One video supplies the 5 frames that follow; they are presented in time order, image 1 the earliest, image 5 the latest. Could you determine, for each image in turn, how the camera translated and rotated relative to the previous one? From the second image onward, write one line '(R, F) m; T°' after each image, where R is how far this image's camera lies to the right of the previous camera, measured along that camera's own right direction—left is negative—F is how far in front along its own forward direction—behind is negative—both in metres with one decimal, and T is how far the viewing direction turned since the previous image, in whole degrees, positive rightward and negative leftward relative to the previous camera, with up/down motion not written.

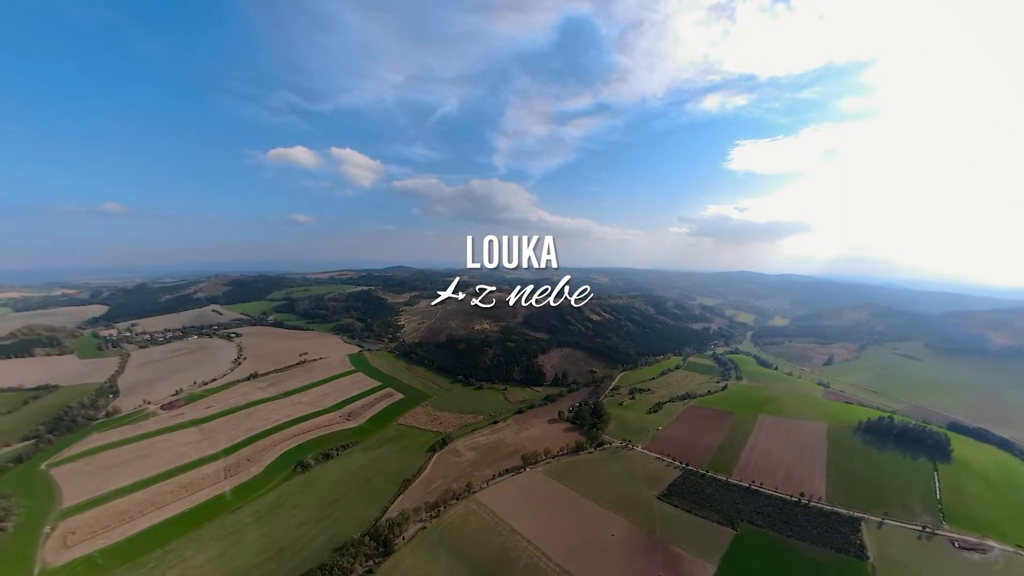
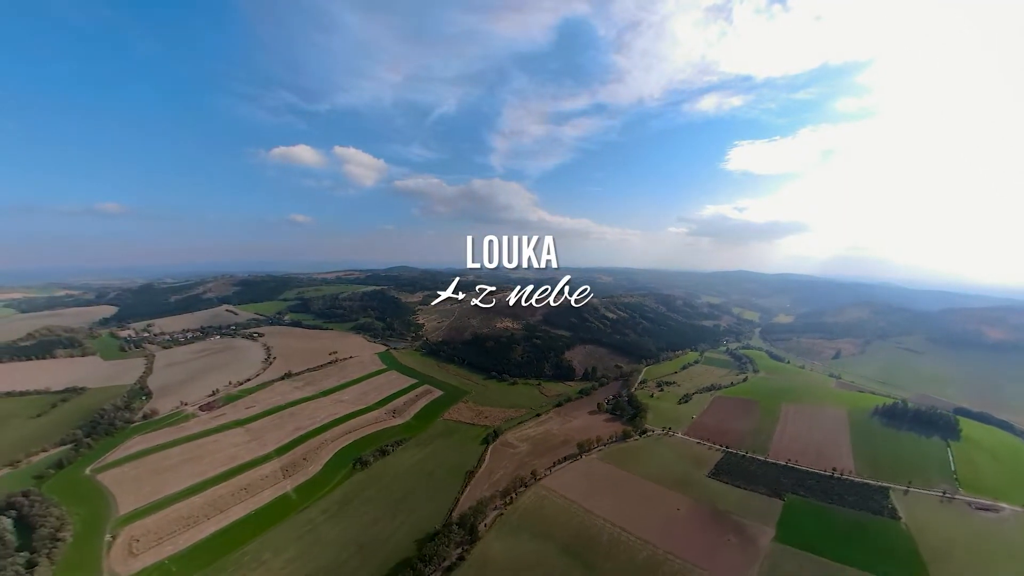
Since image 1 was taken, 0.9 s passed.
(-5.0, -2.9) m; +1°
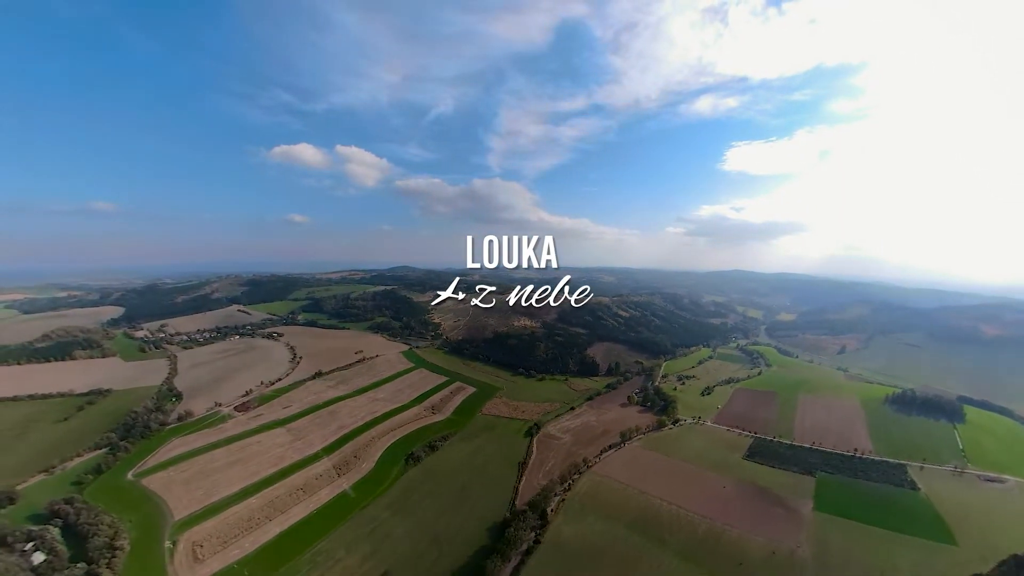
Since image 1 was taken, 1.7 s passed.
(-4.6, -2.7) m; +1°
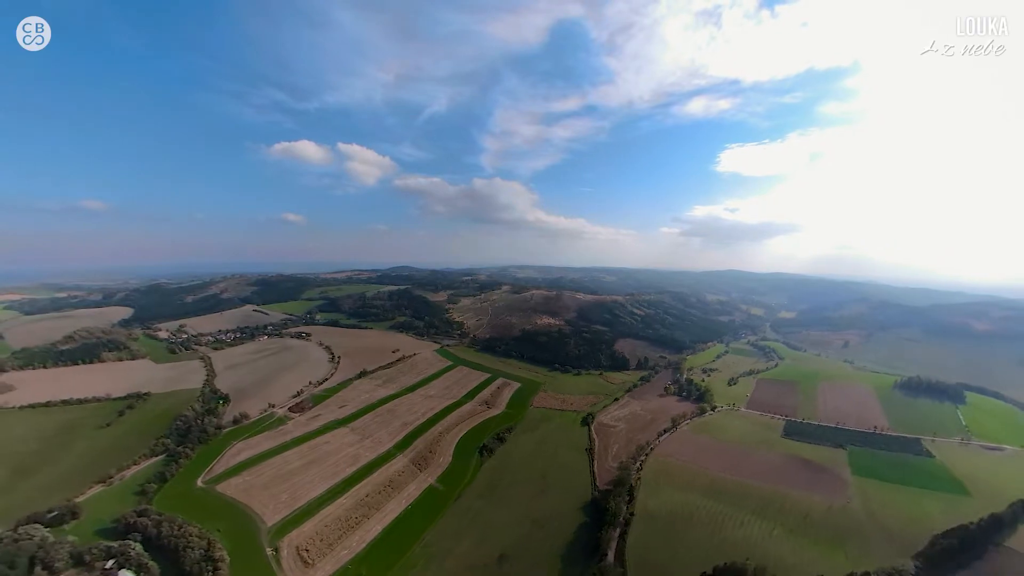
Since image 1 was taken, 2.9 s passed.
(-7.1, -4.0) m; +2°
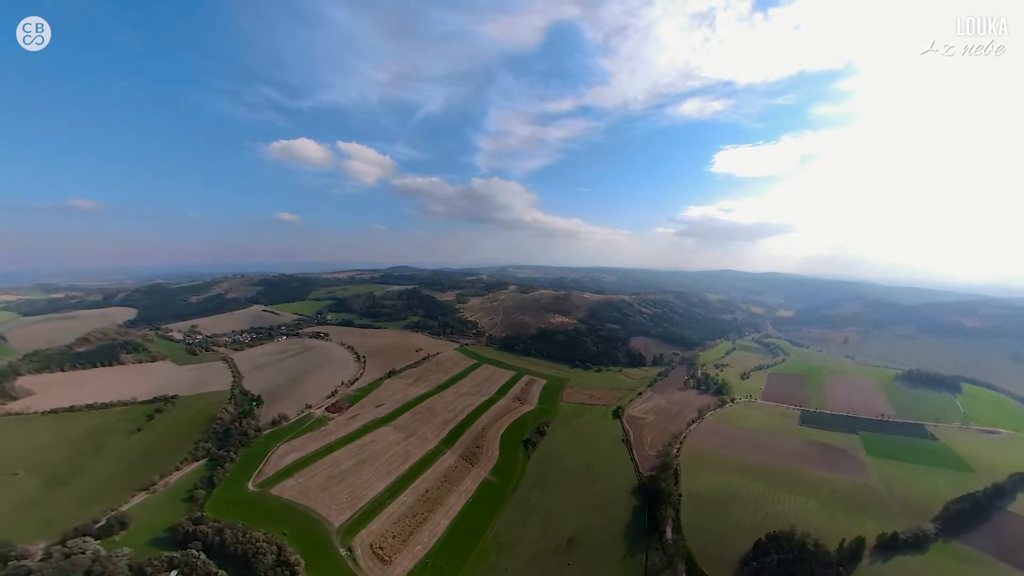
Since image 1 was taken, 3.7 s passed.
(-4.9, -2.8) m; +1°
